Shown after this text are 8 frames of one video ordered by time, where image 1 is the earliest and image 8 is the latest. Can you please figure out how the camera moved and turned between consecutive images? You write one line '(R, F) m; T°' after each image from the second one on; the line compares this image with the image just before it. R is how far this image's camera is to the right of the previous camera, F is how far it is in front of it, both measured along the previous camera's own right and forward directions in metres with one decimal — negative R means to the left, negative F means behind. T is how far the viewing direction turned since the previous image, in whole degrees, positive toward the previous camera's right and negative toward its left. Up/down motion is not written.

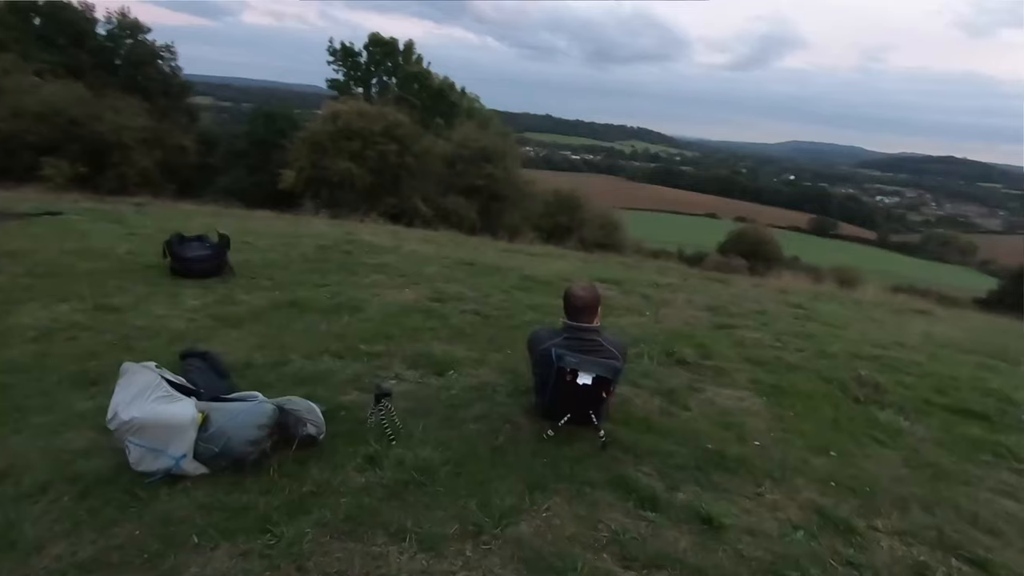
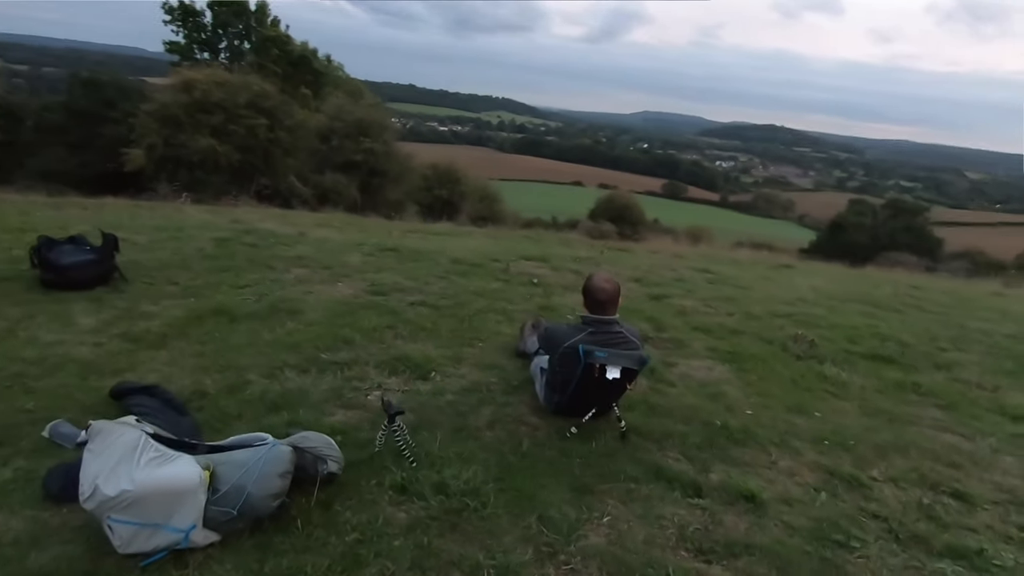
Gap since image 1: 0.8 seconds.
(-1.0, +0.4) m; +13°
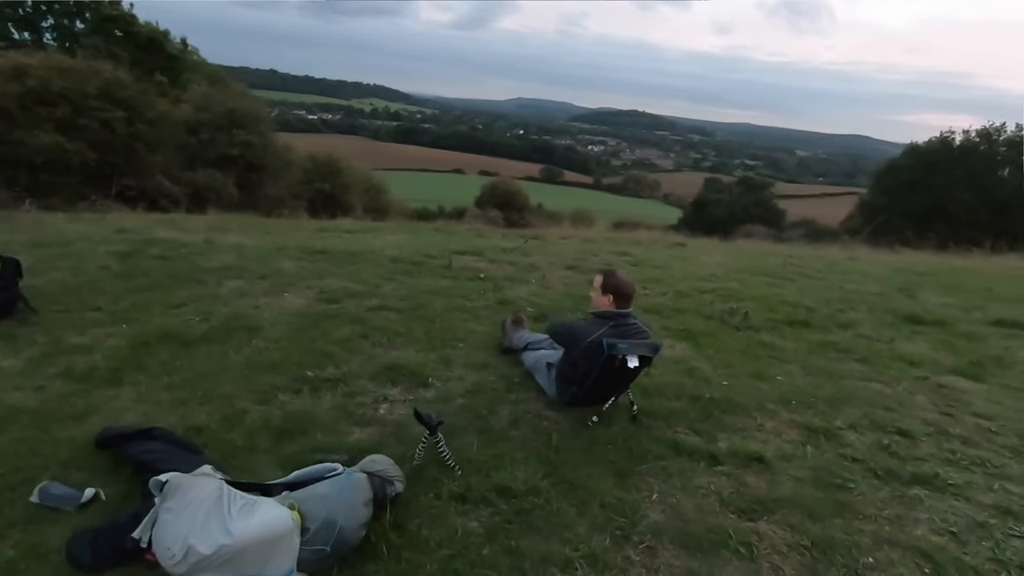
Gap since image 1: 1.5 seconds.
(-1.0, 0.0) m; +12°
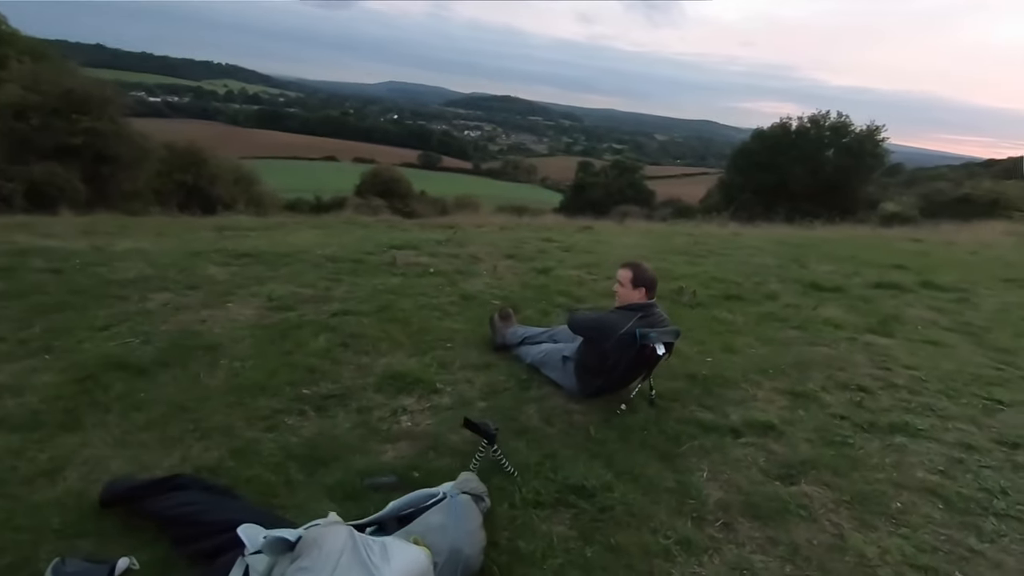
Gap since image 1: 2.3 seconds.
(-1.1, +0.2) m; +12°
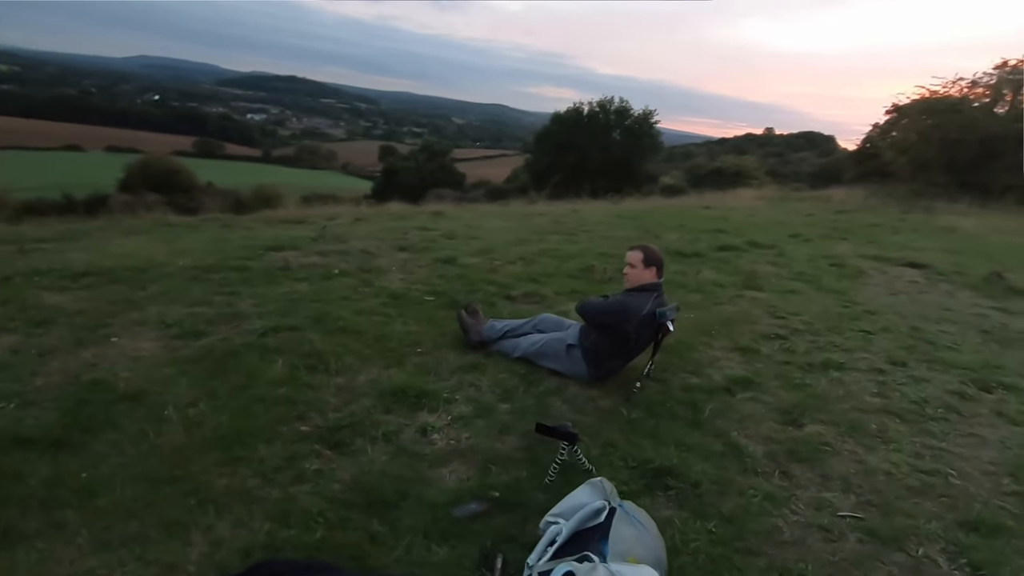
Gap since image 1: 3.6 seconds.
(-1.5, +0.4) m; +19°
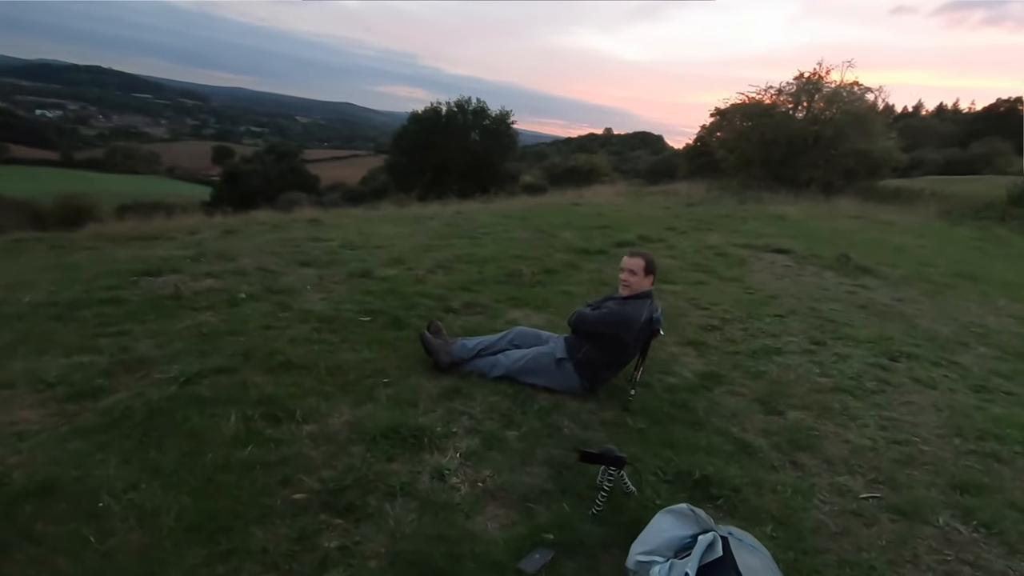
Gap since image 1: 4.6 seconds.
(-0.9, +0.4) m; +14°
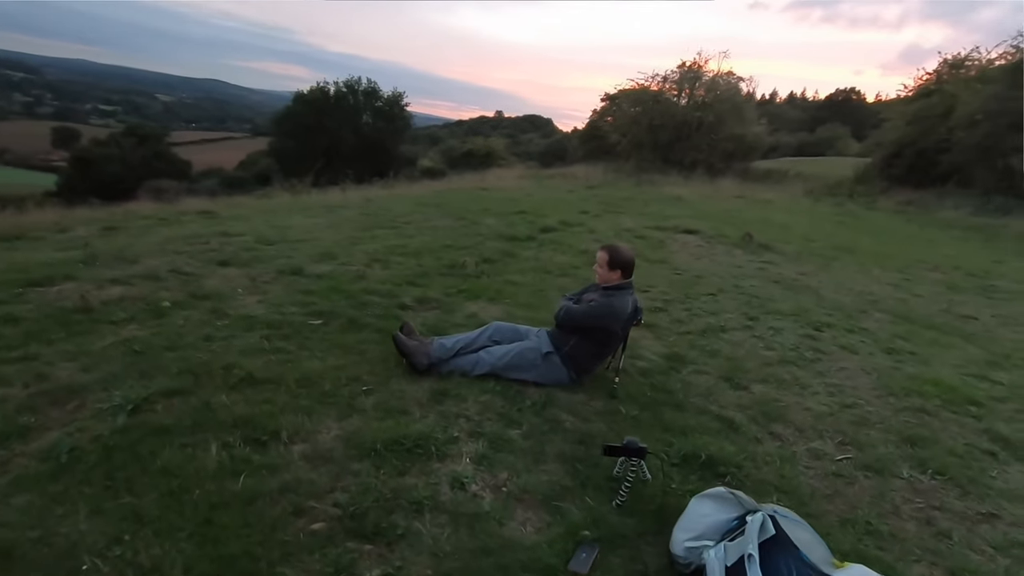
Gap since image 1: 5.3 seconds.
(-0.7, +0.1) m; +11°
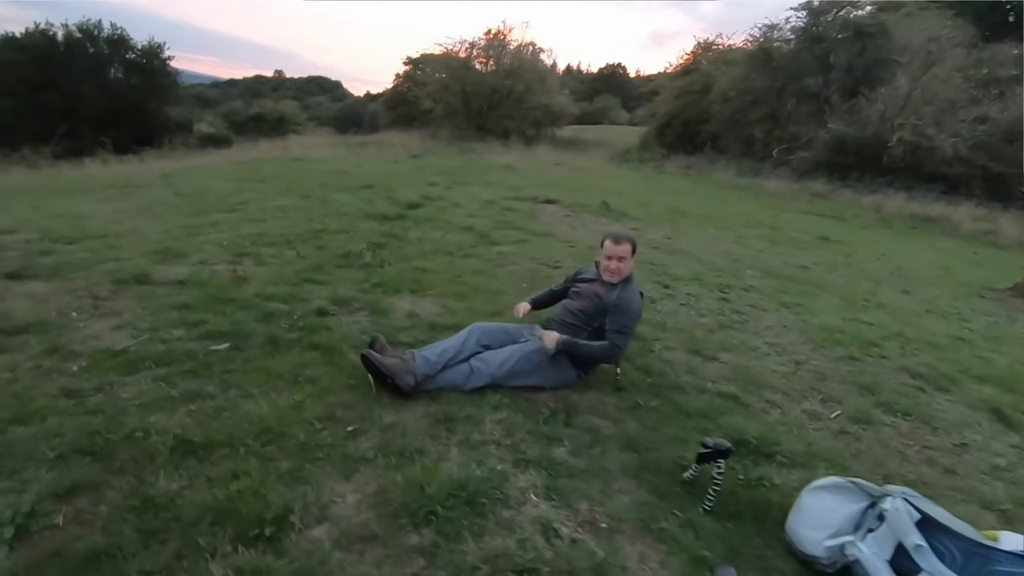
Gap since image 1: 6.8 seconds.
(-1.3, +0.8) m; +20°
